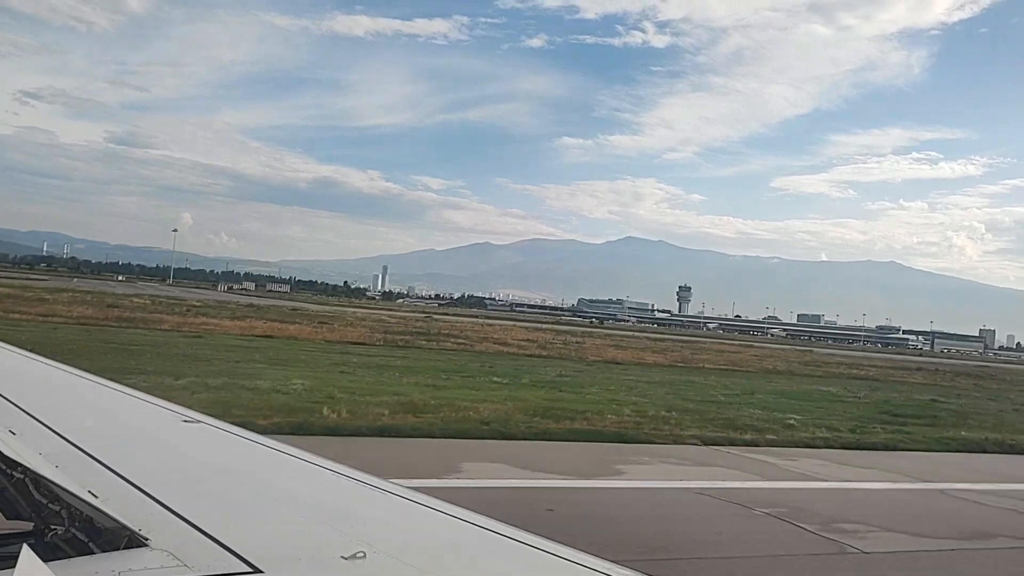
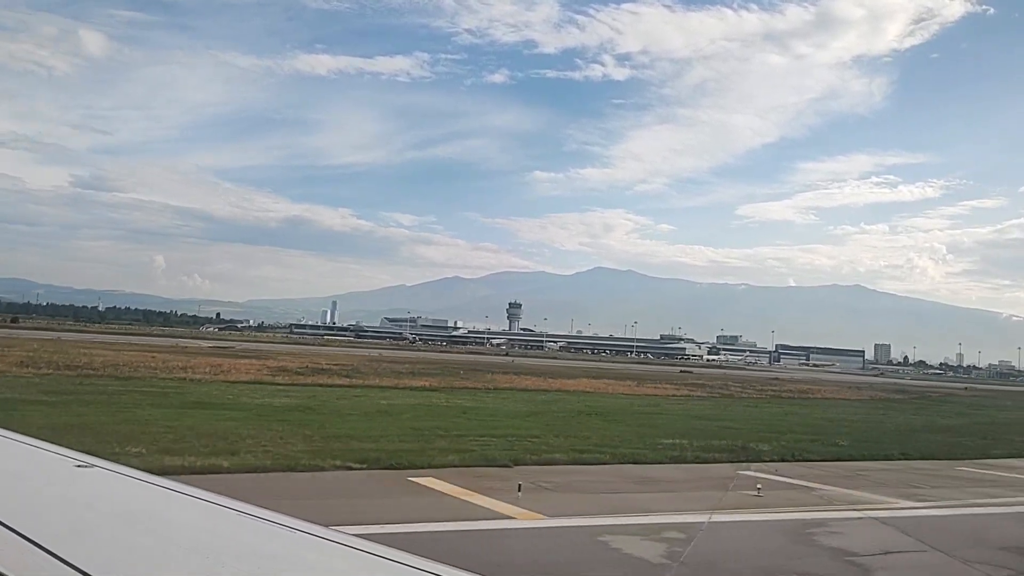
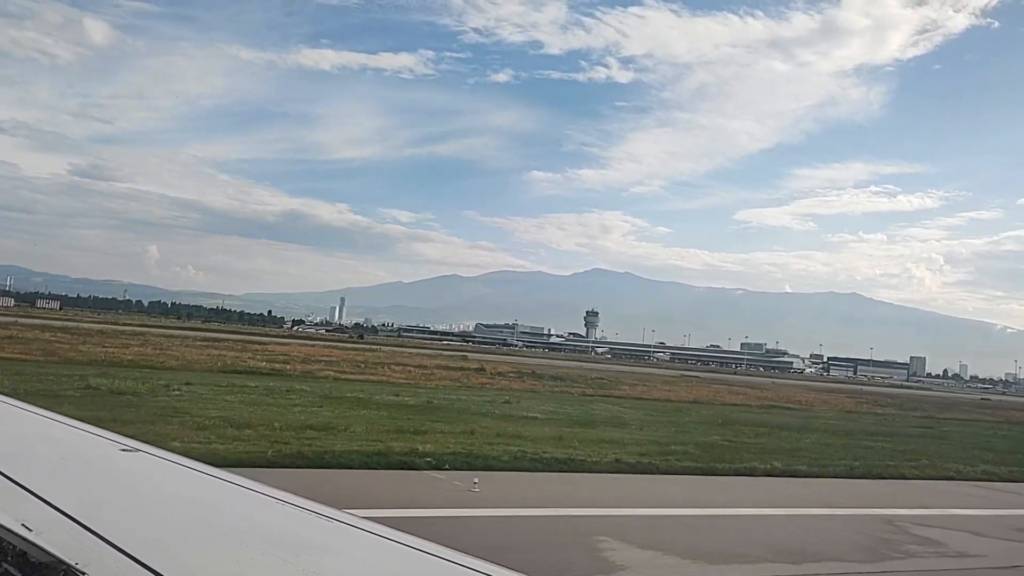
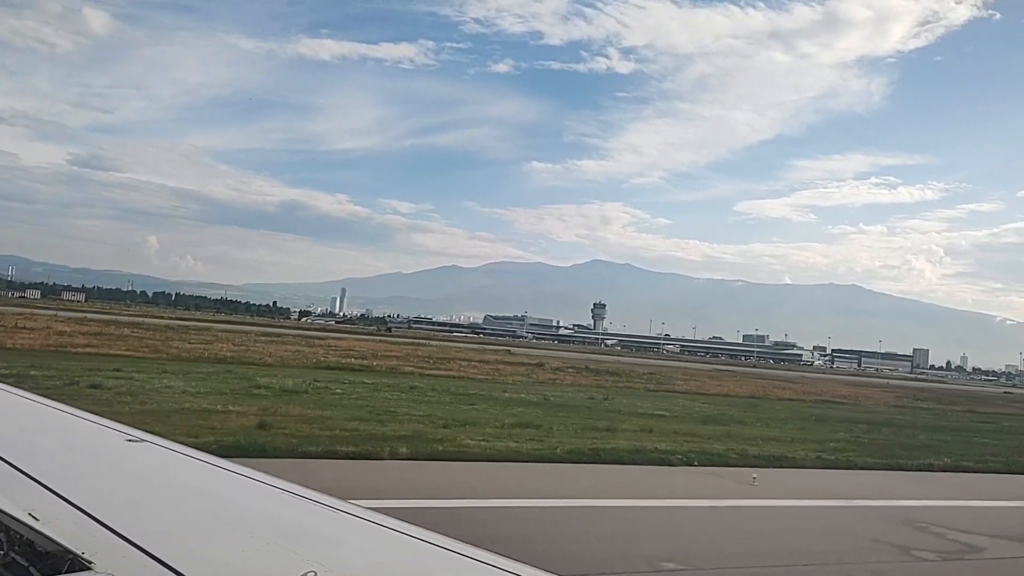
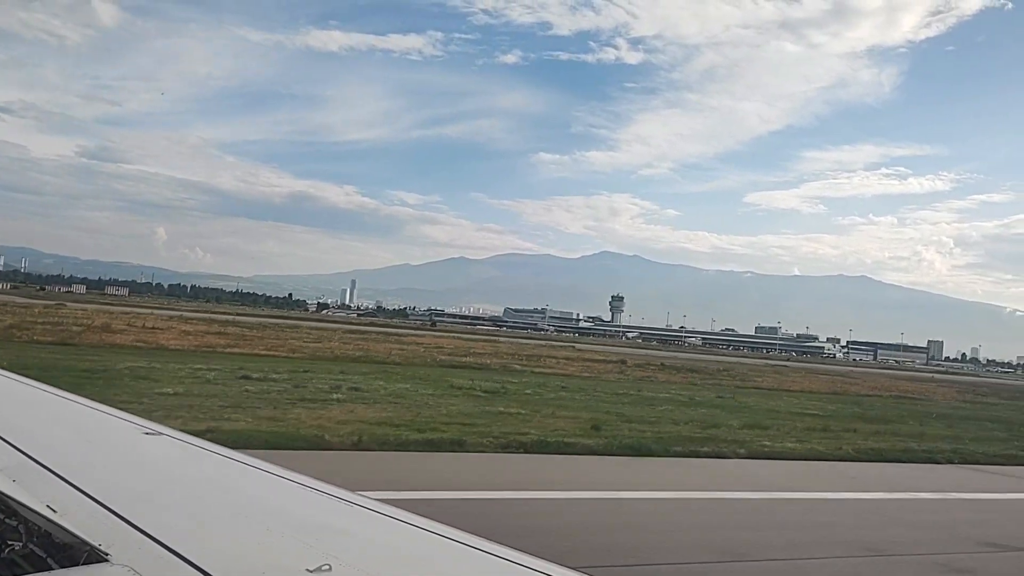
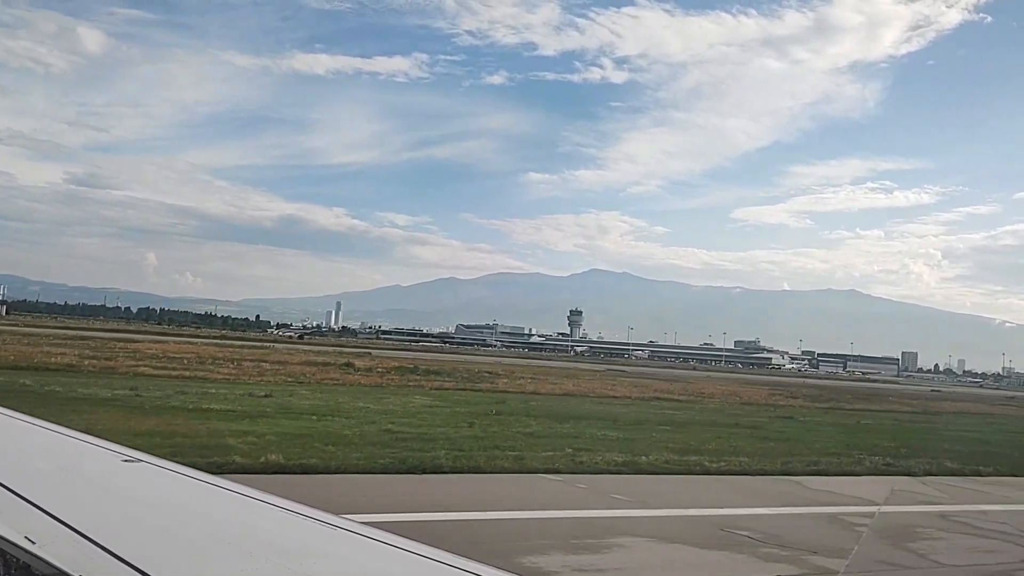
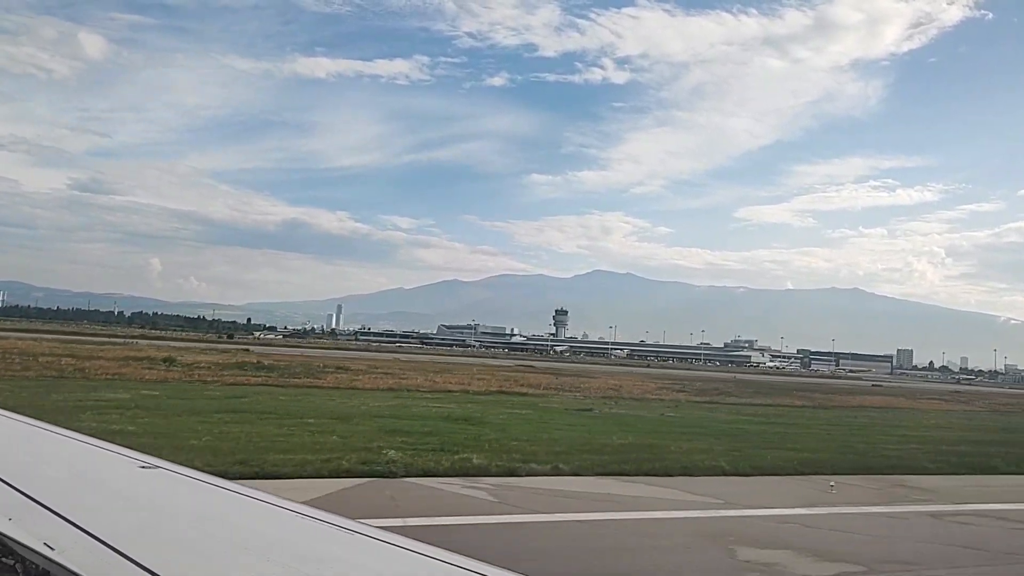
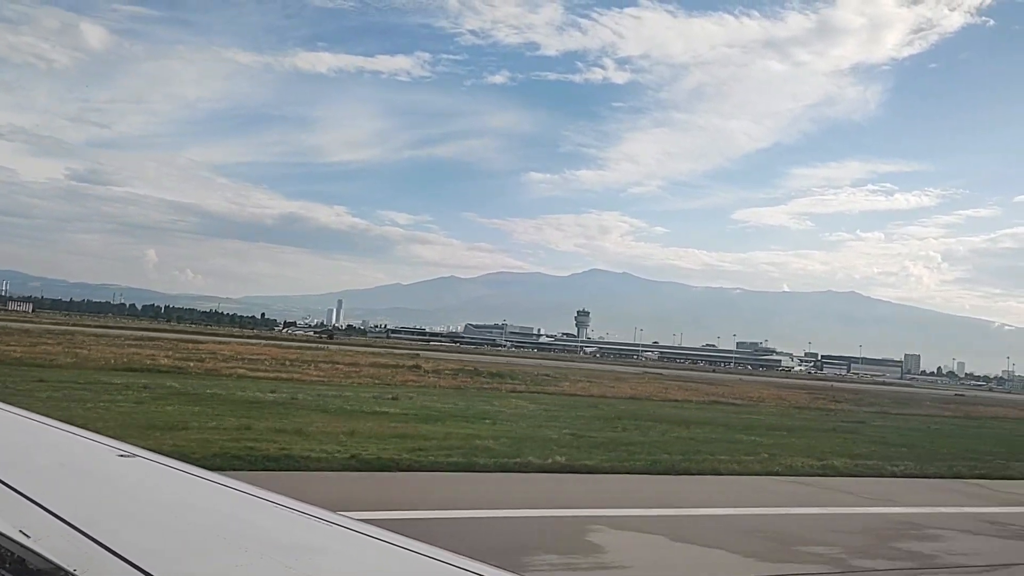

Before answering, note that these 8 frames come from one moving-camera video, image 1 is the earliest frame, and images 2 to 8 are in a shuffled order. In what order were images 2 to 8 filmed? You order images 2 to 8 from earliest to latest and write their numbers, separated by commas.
5, 4, 3, 8, 6, 7, 2
